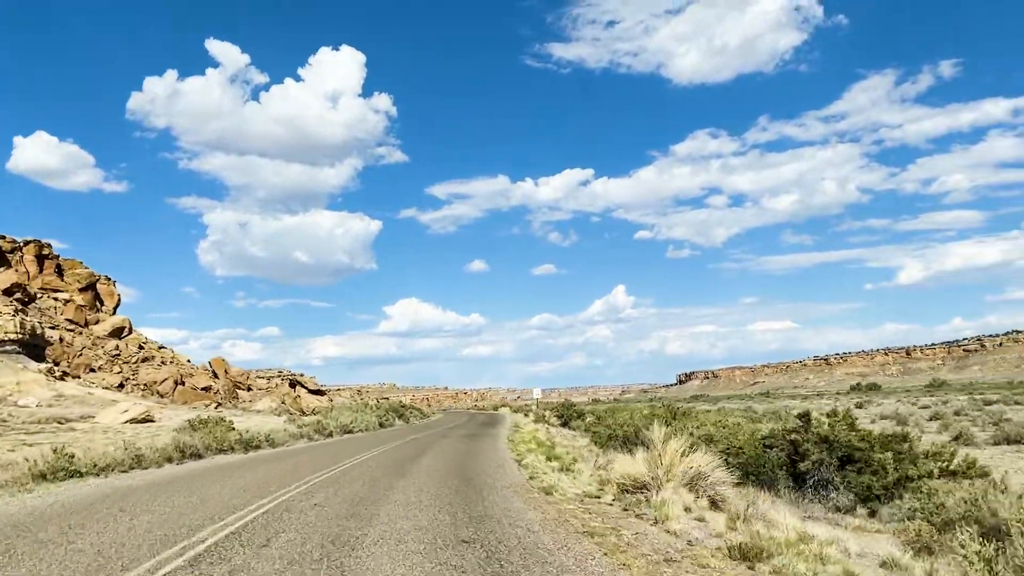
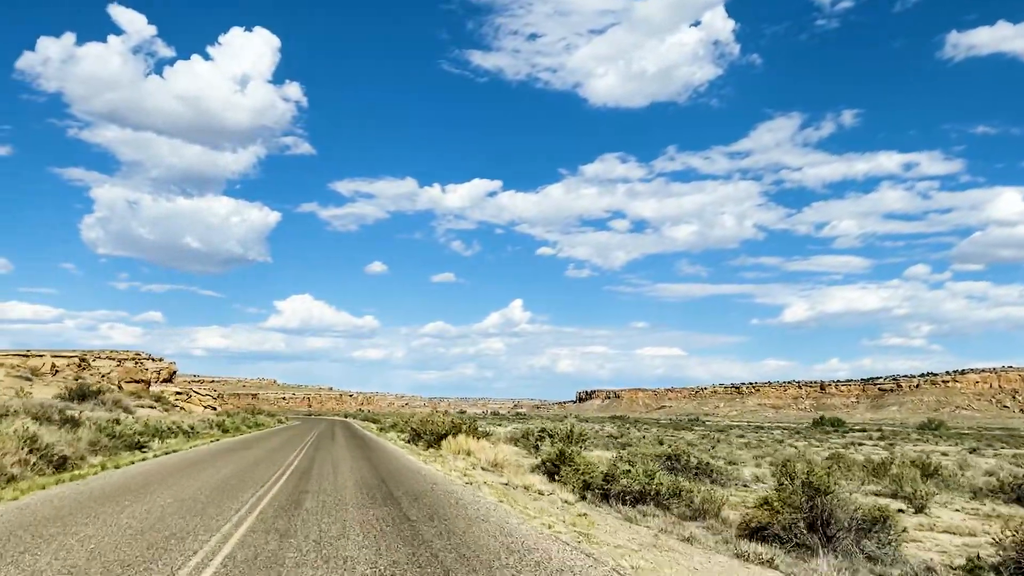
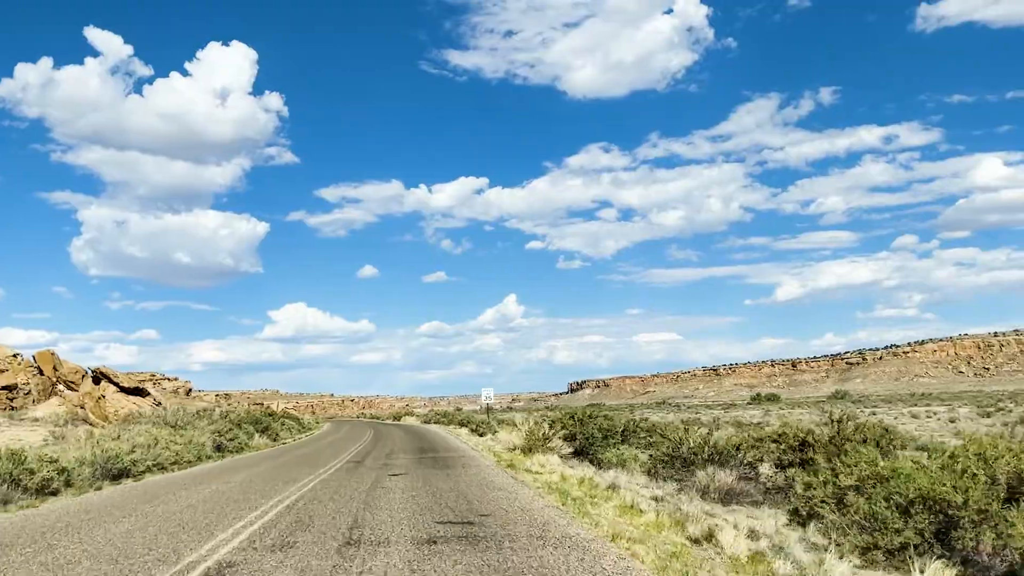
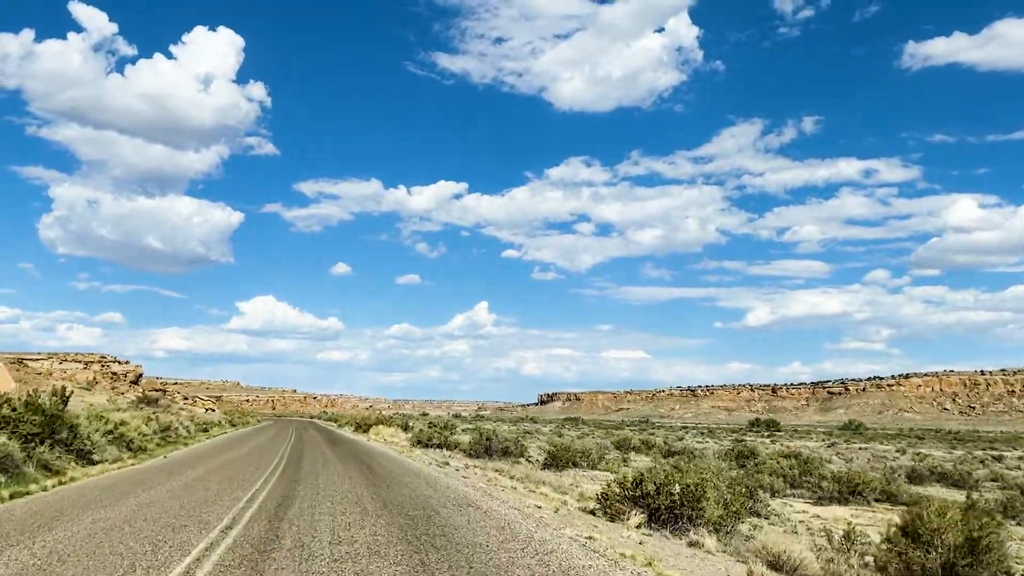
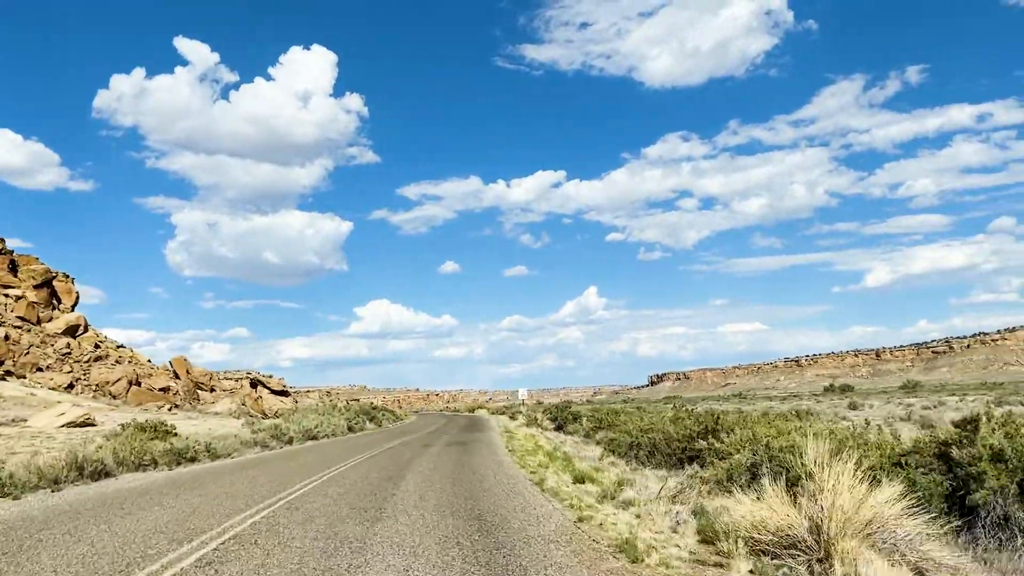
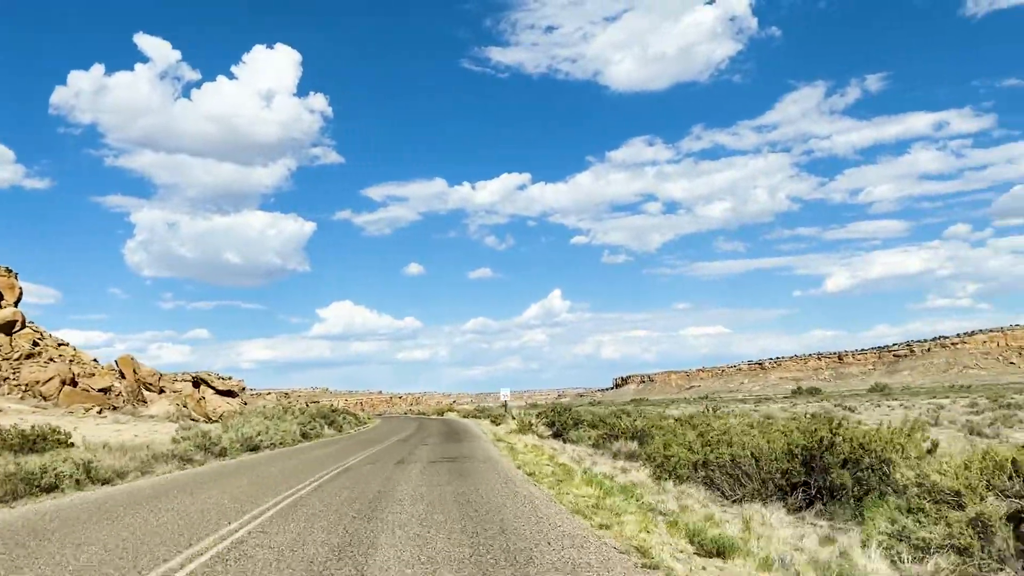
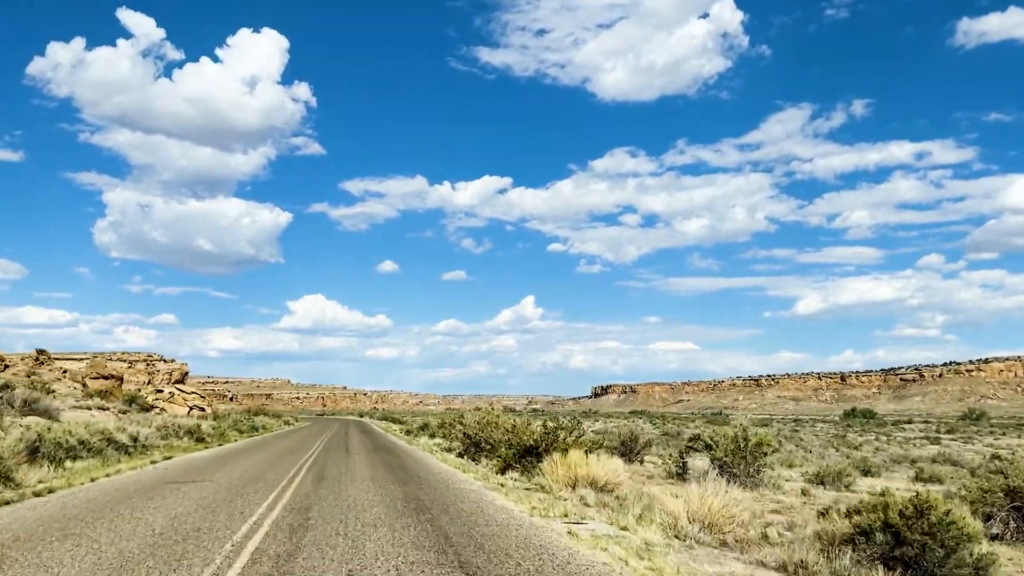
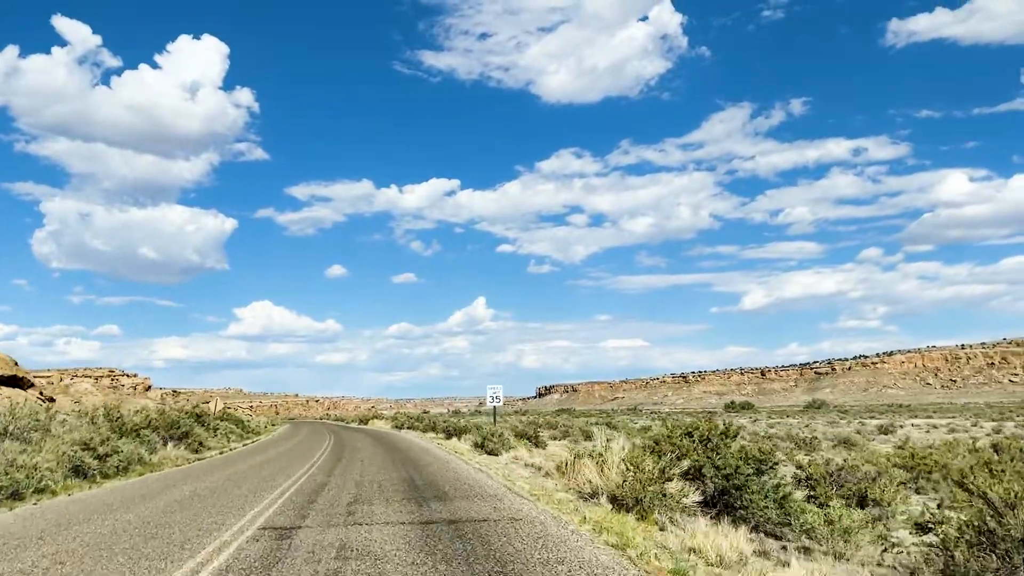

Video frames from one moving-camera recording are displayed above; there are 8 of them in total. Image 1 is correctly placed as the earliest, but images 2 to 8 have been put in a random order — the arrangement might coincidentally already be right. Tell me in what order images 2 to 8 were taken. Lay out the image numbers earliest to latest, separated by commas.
5, 6, 3, 8, 4, 2, 7
